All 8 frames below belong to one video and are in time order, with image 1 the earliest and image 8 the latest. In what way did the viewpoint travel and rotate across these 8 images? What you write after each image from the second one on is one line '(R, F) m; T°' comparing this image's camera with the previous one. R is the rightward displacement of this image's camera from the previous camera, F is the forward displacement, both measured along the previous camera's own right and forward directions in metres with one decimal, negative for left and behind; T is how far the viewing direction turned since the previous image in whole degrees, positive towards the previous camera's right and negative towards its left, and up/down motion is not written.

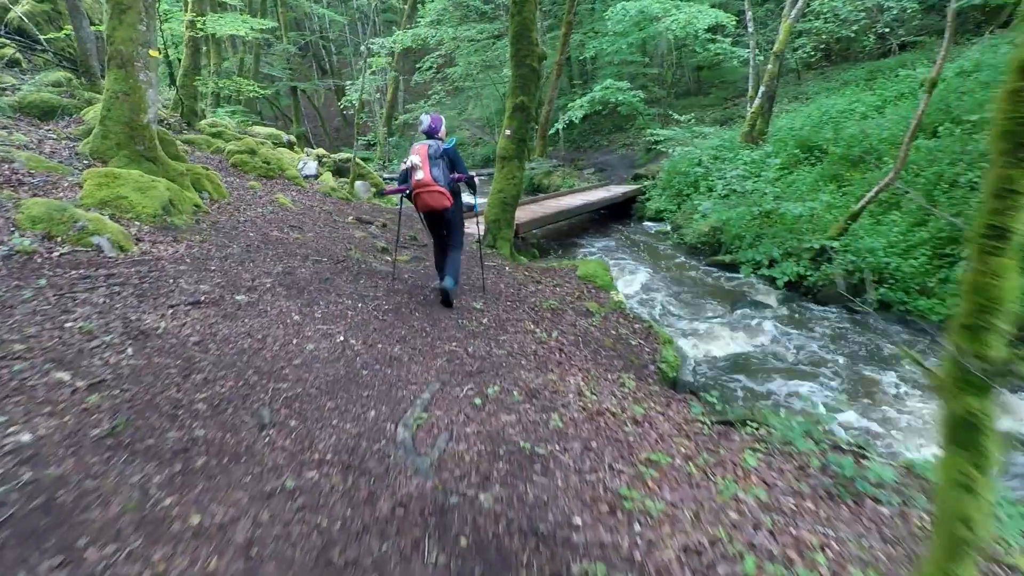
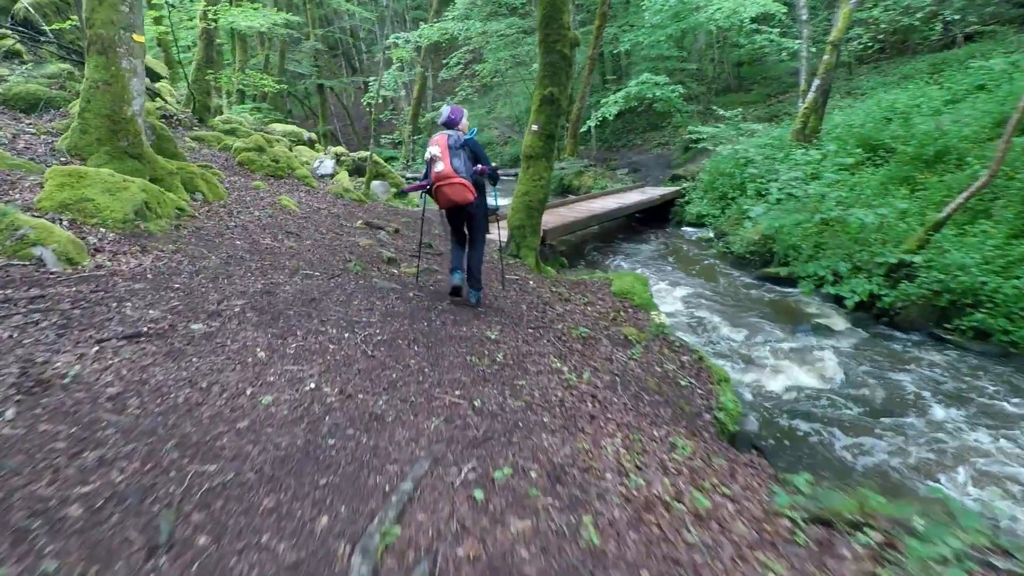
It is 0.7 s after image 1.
(+0.1, +1.2) m; -3°
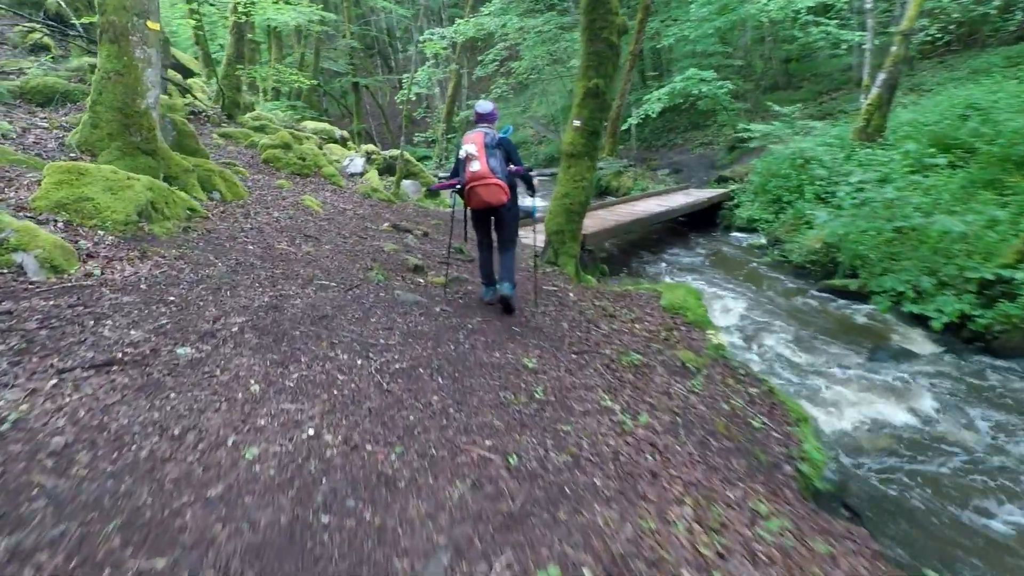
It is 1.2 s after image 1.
(-0.1, +0.8) m; -3°
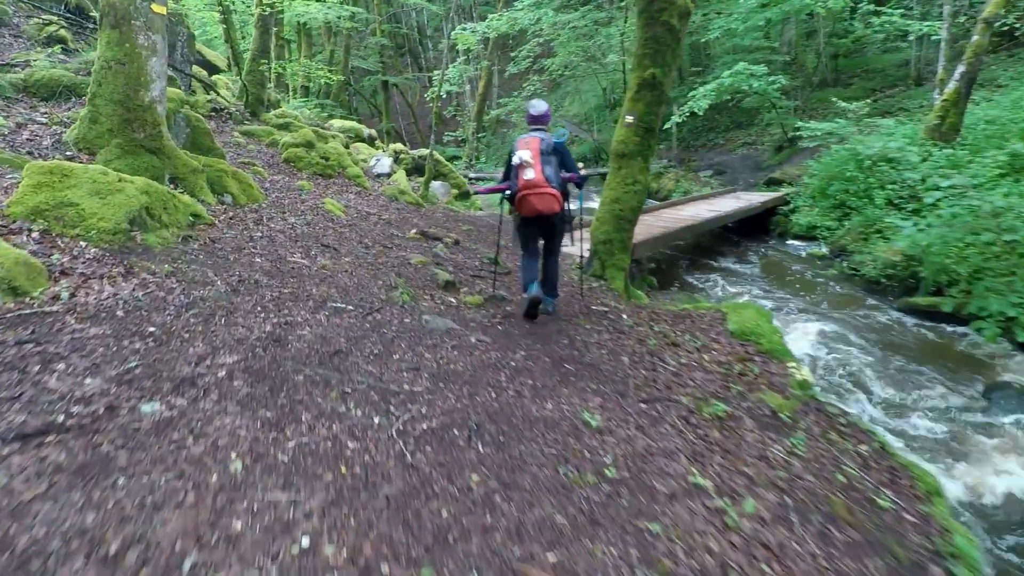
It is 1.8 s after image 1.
(-0.2, +1.0) m; -3°
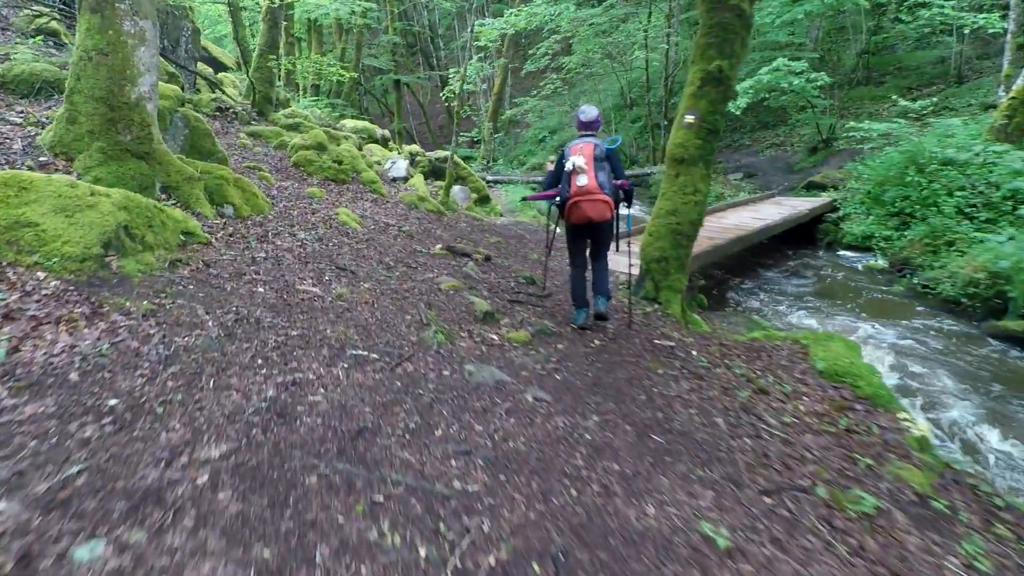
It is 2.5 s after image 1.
(-0.4, +1.0) m; -1°
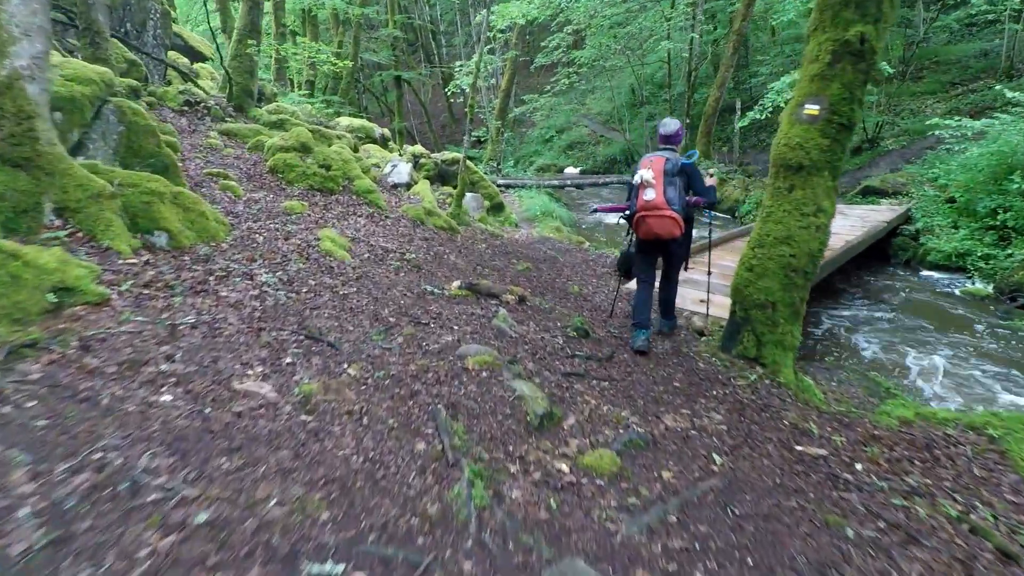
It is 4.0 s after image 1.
(-0.4, +2.0) m; 0°
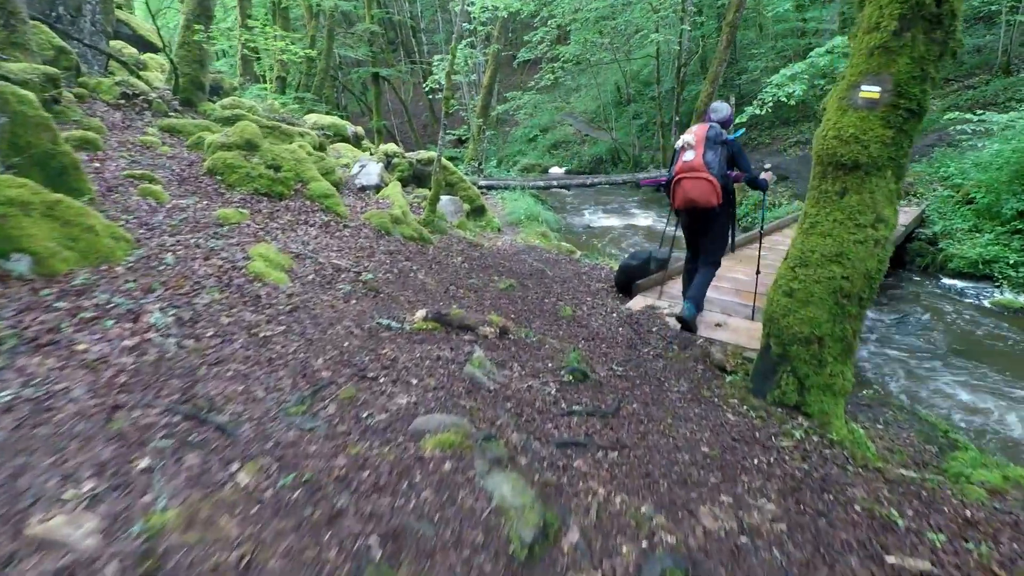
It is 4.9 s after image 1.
(0.0, +1.1) m; +1°
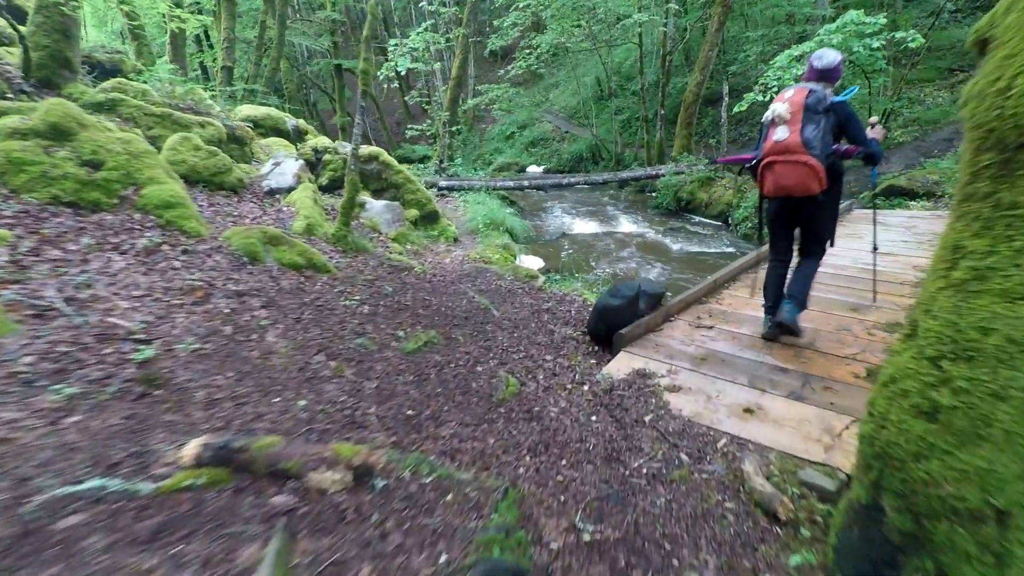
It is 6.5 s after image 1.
(+0.5, +2.2) m; +2°
